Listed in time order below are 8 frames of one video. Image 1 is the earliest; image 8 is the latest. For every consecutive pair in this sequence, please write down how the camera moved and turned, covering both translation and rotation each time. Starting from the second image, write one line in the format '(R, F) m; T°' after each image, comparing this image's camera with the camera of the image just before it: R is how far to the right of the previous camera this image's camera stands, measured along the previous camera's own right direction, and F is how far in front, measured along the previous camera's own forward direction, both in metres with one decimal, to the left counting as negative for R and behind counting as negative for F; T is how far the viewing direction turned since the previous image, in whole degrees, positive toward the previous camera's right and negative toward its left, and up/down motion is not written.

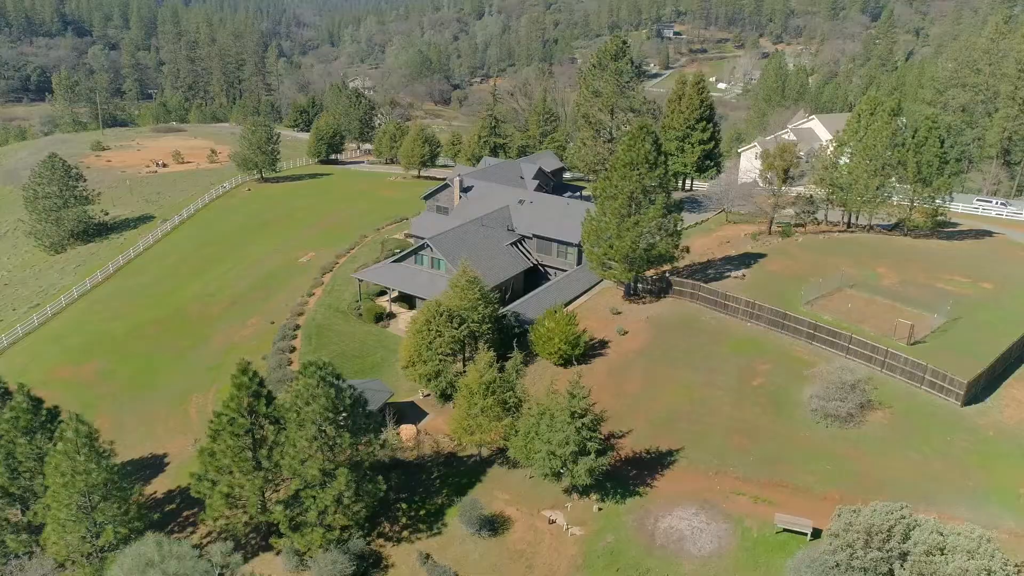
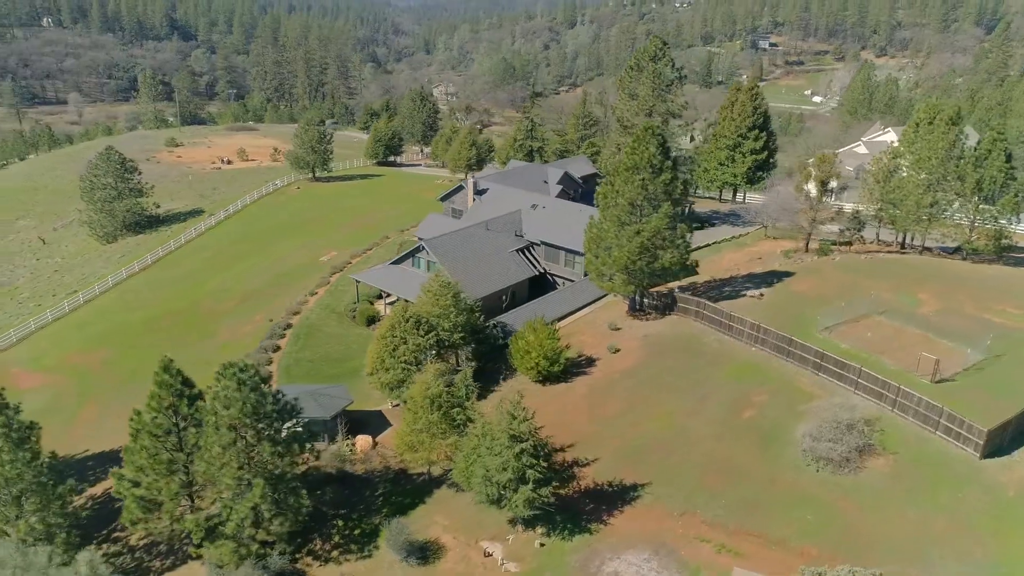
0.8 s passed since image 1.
(+4.9, +2.9) m; -7°
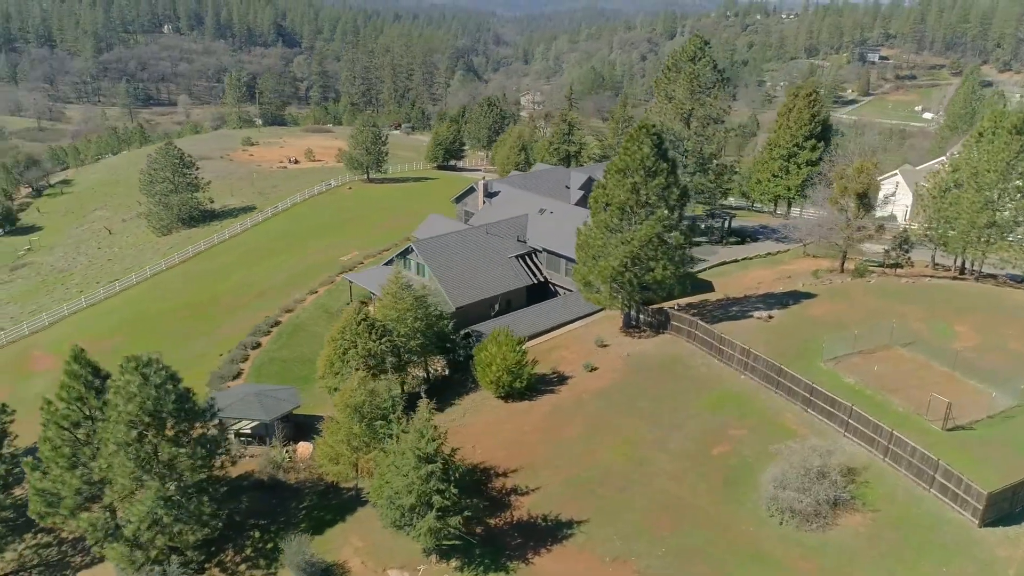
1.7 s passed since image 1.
(+5.3, +2.9) m; -7°
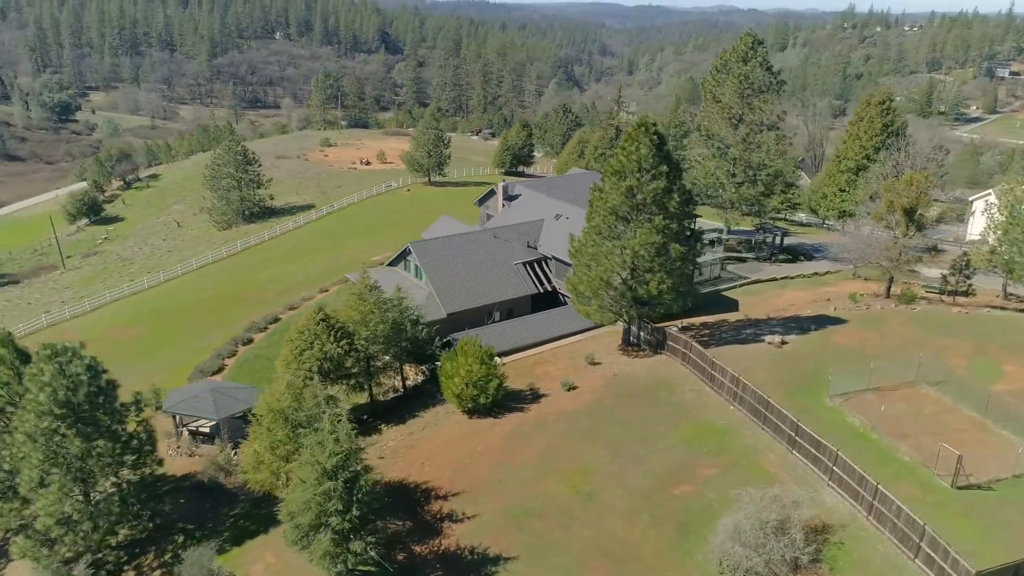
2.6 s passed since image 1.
(+4.8, +2.9) m; -7°
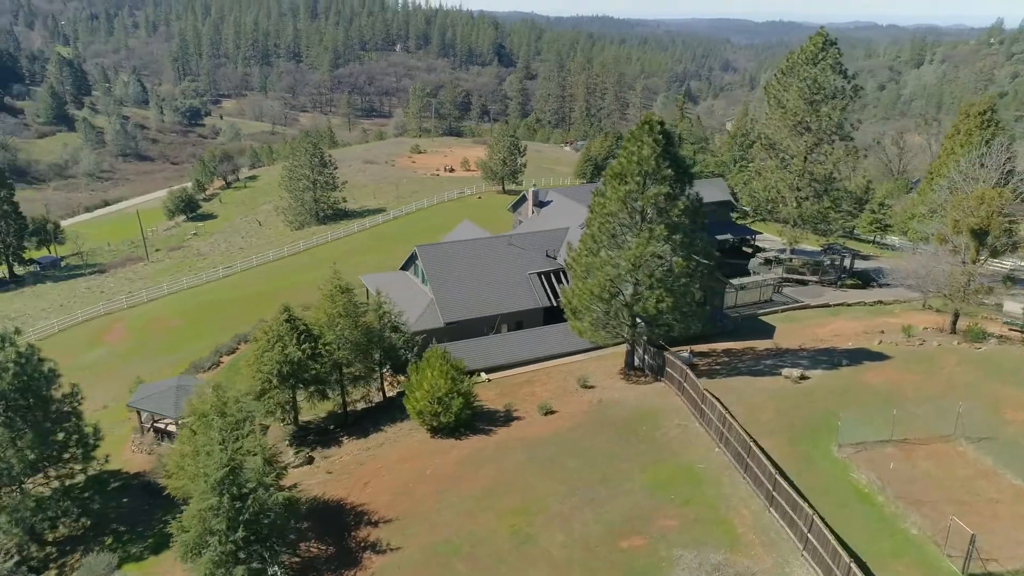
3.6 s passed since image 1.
(+4.8, +3.1) m; -8°
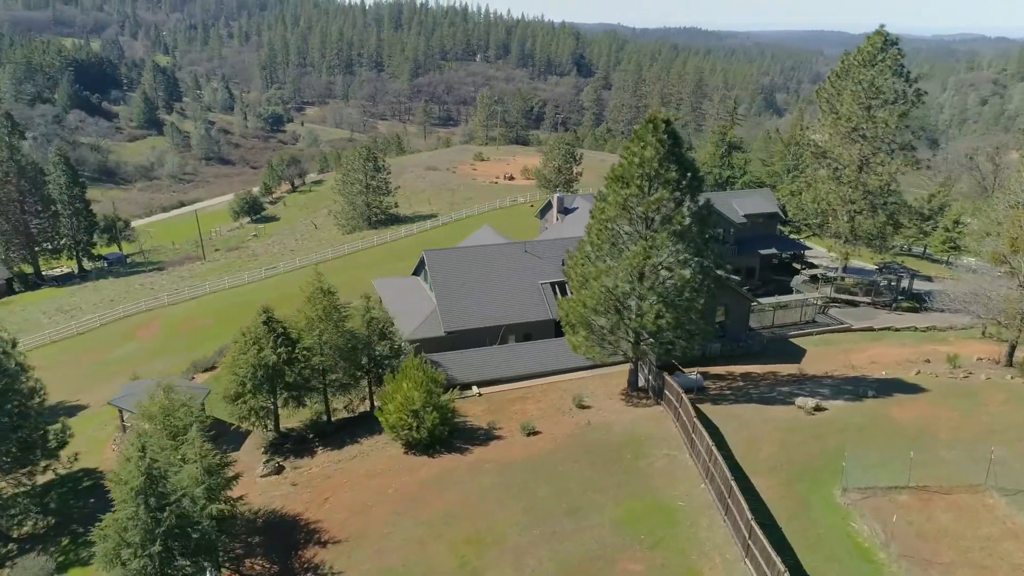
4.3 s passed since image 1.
(+3.0, +2.1) m; -6°
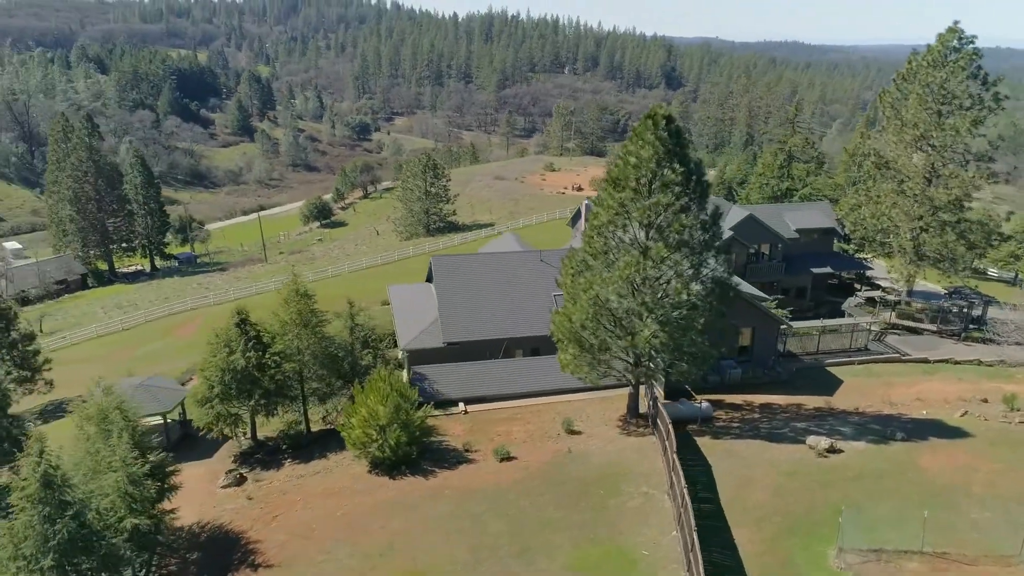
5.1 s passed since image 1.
(+3.2, +2.5) m; -6°
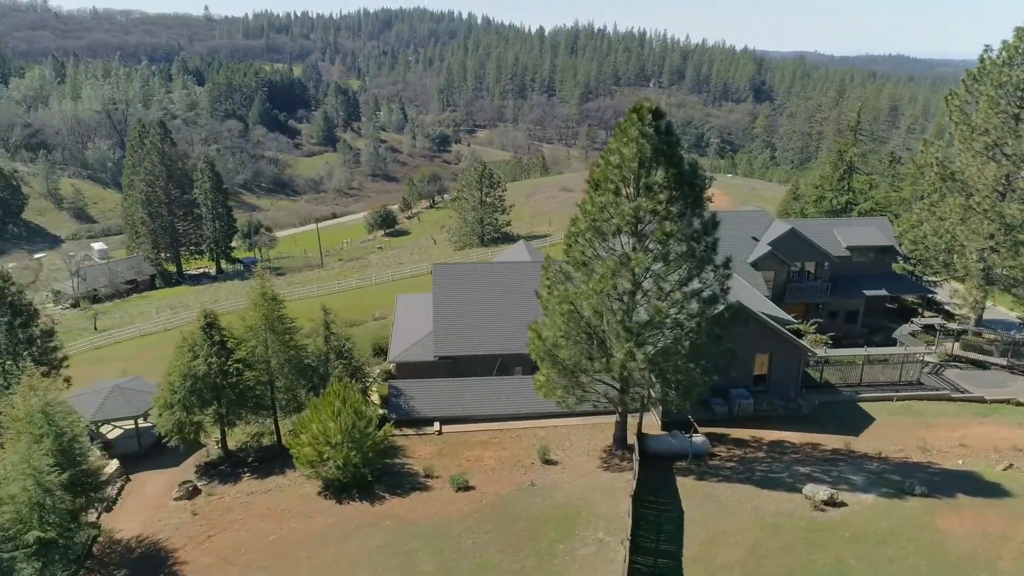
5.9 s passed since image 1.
(+3.2, +2.4) m; -6°
